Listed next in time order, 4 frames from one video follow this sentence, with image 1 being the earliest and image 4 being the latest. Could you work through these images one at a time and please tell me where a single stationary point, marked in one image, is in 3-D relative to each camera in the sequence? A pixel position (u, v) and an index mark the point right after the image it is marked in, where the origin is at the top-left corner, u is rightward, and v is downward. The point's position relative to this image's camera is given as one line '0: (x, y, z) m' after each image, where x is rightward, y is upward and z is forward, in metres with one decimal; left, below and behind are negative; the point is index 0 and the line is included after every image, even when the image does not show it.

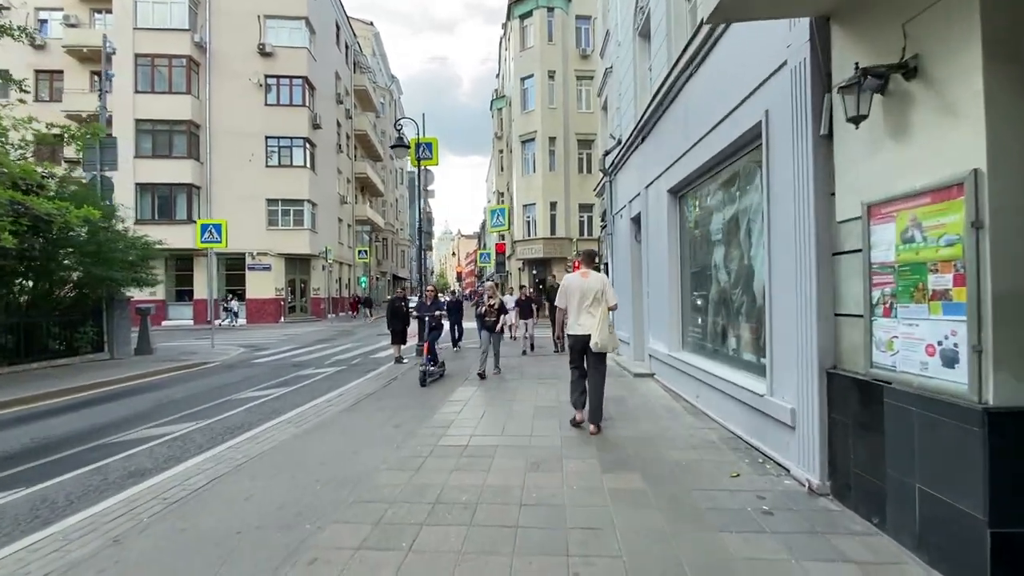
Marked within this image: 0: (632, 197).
0: (+3.0, +2.3, +12.0) m
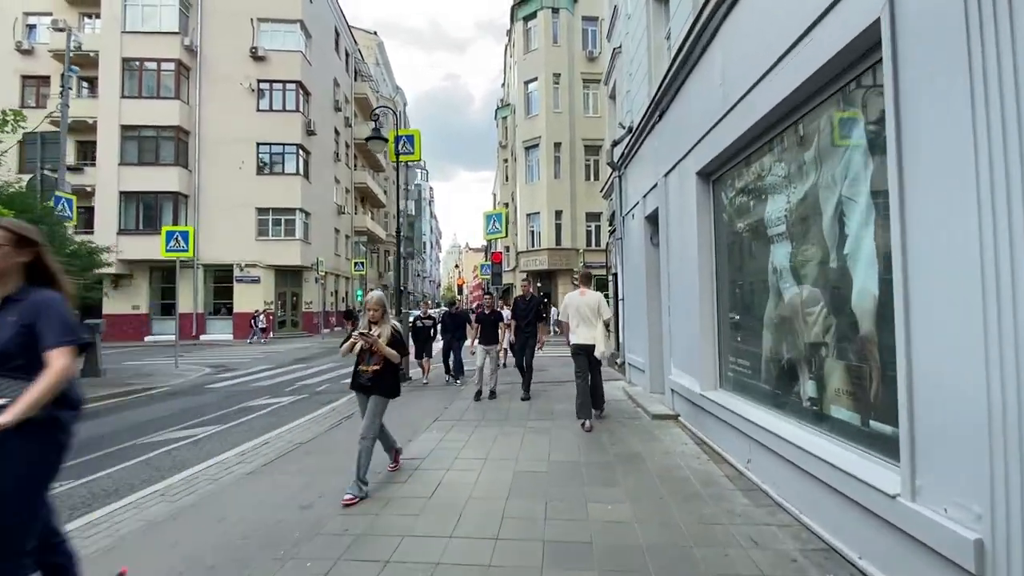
0: (+2.7, +2.0, +9.7) m
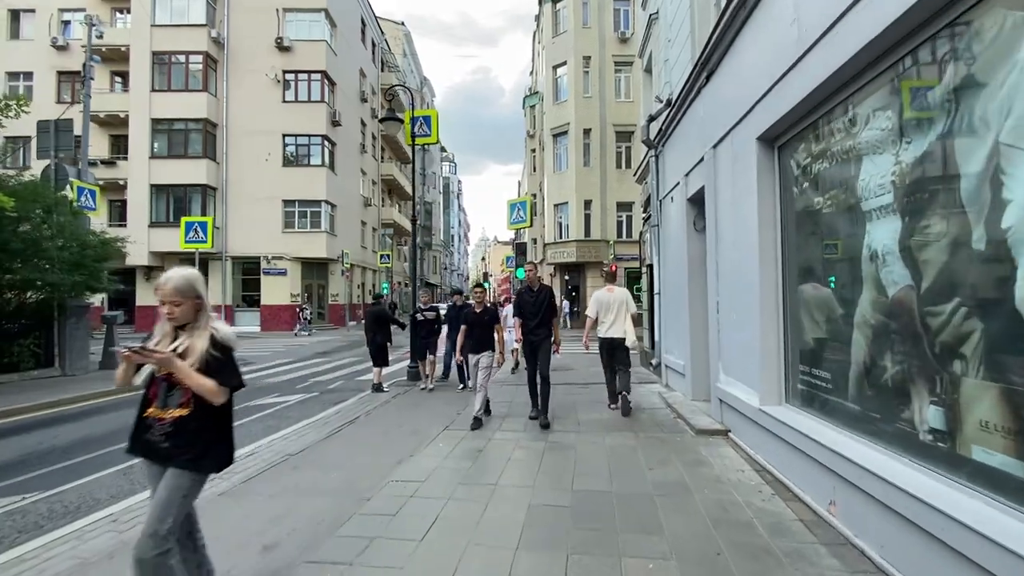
0: (+3.1, +2.1, +8.5) m
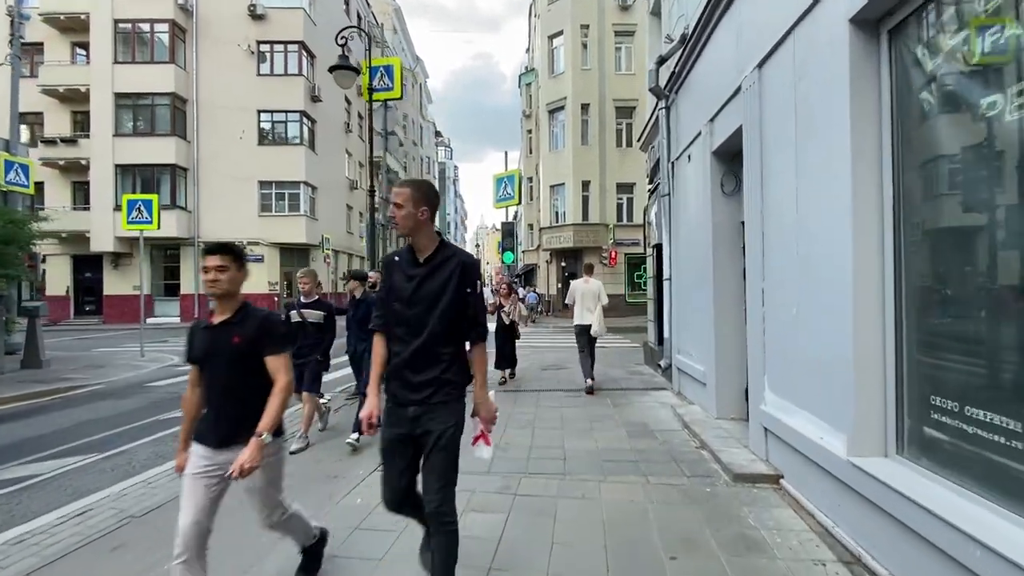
0: (+2.7, +2.3, +6.4) m
